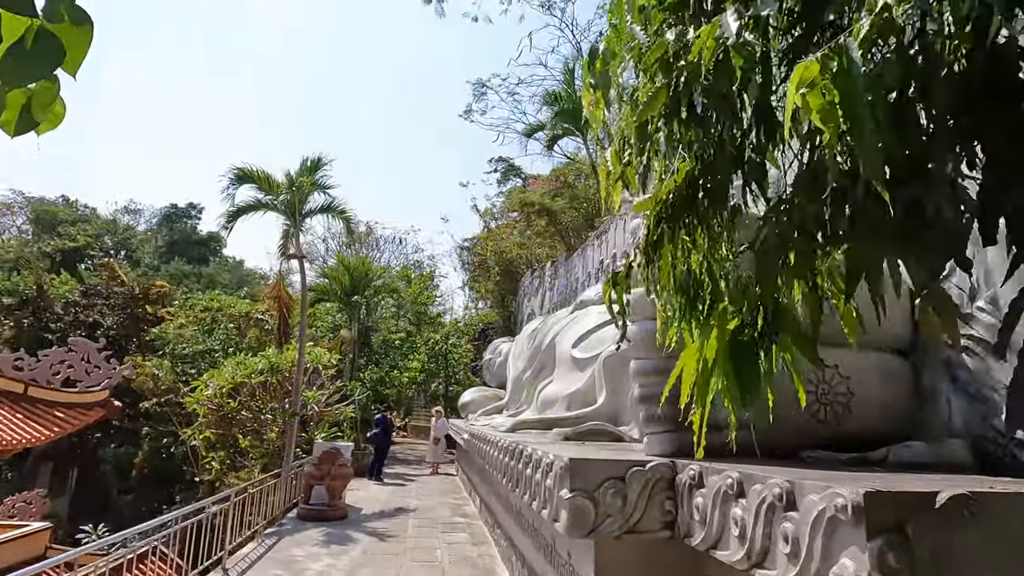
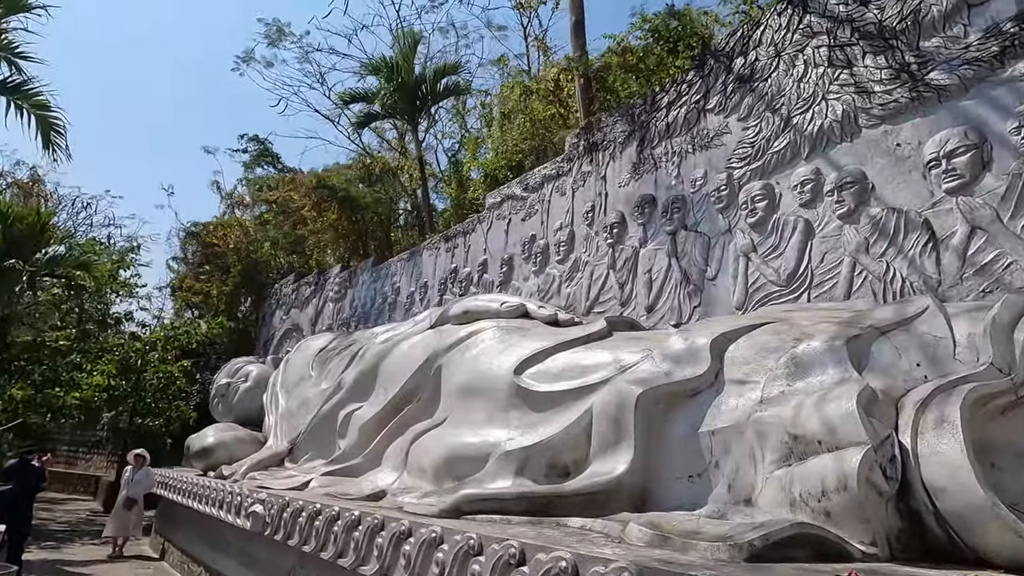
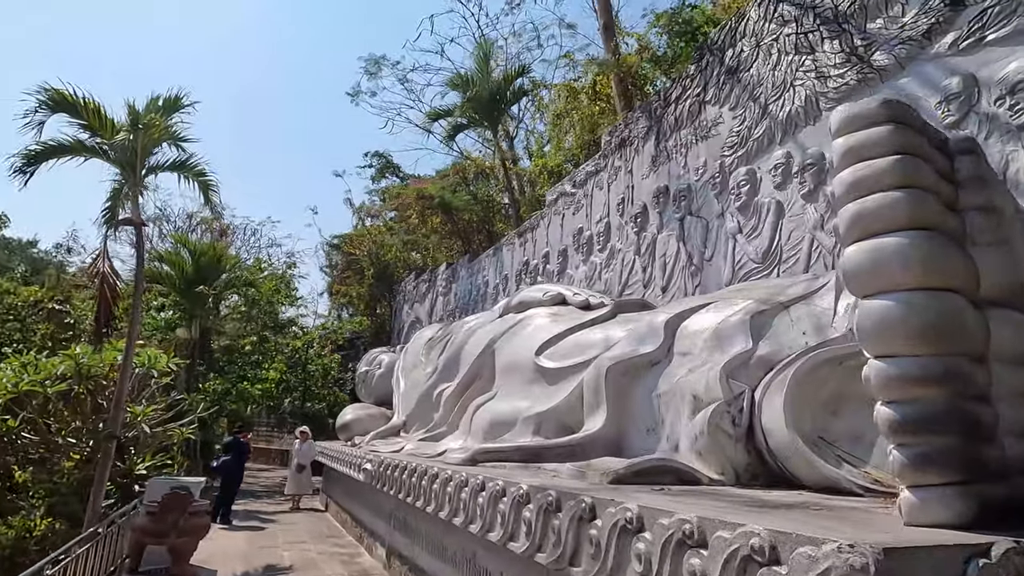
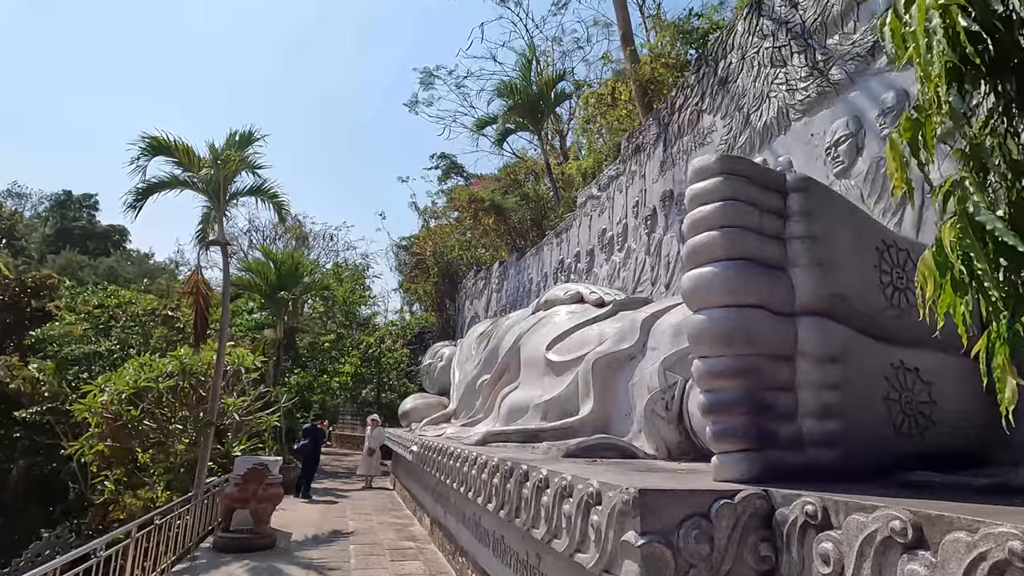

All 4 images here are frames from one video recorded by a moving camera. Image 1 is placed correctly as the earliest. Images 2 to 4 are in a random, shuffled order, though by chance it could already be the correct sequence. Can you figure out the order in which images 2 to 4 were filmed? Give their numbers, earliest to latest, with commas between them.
4, 3, 2
